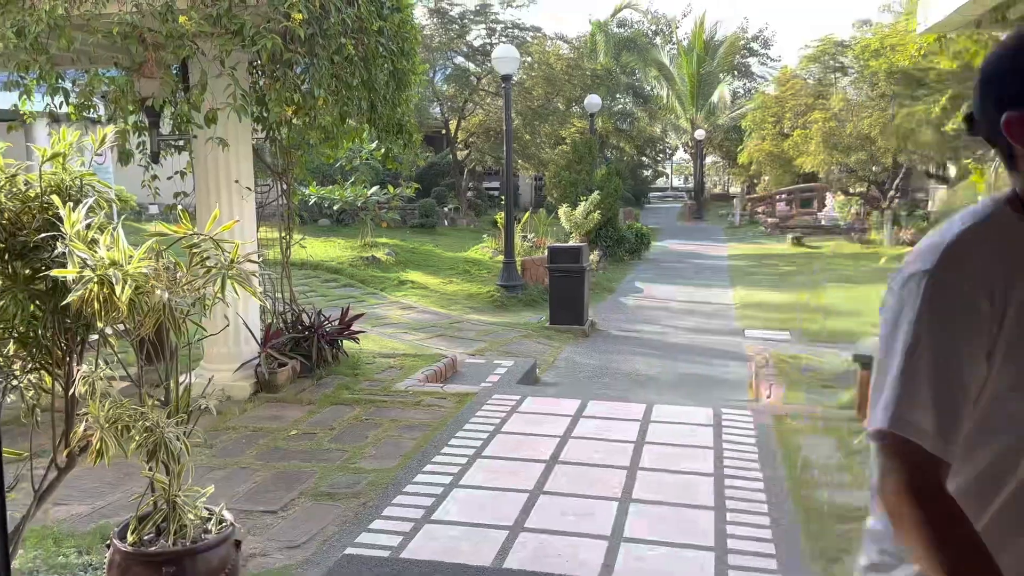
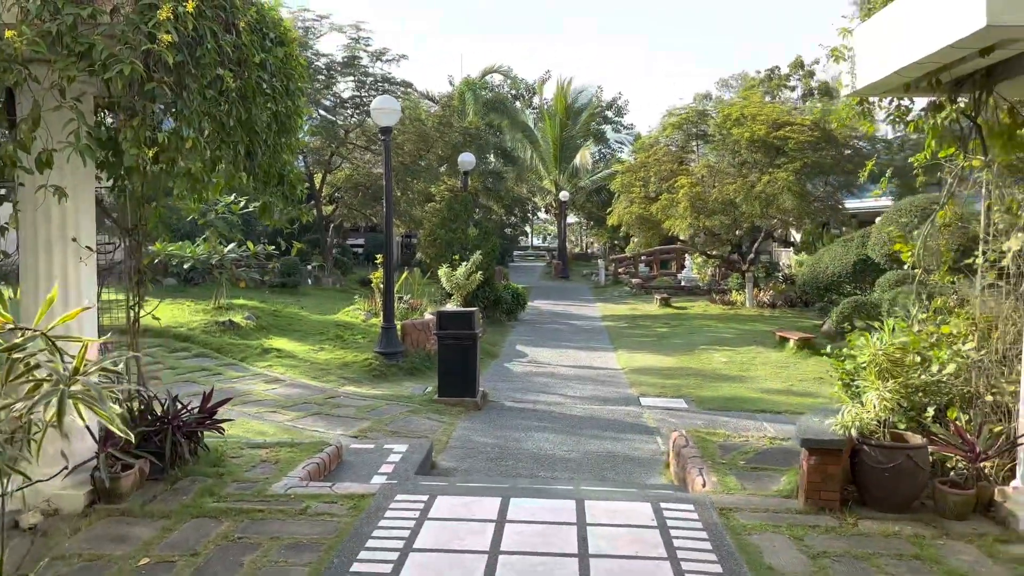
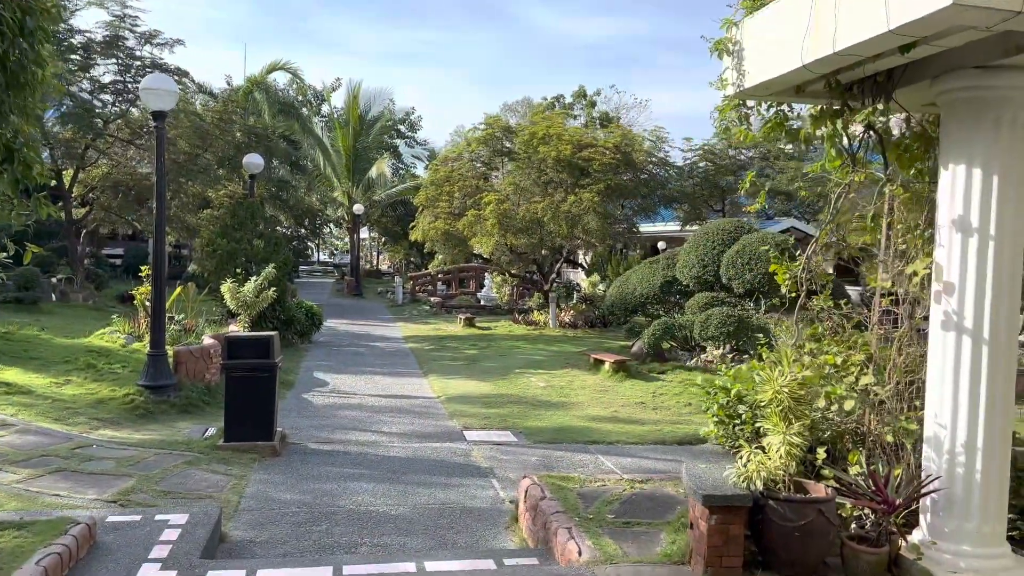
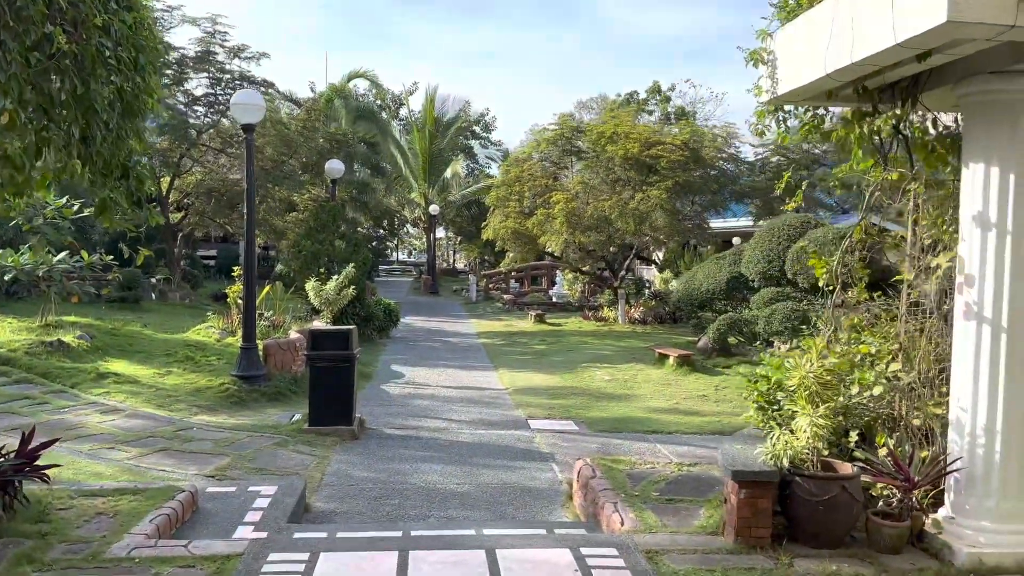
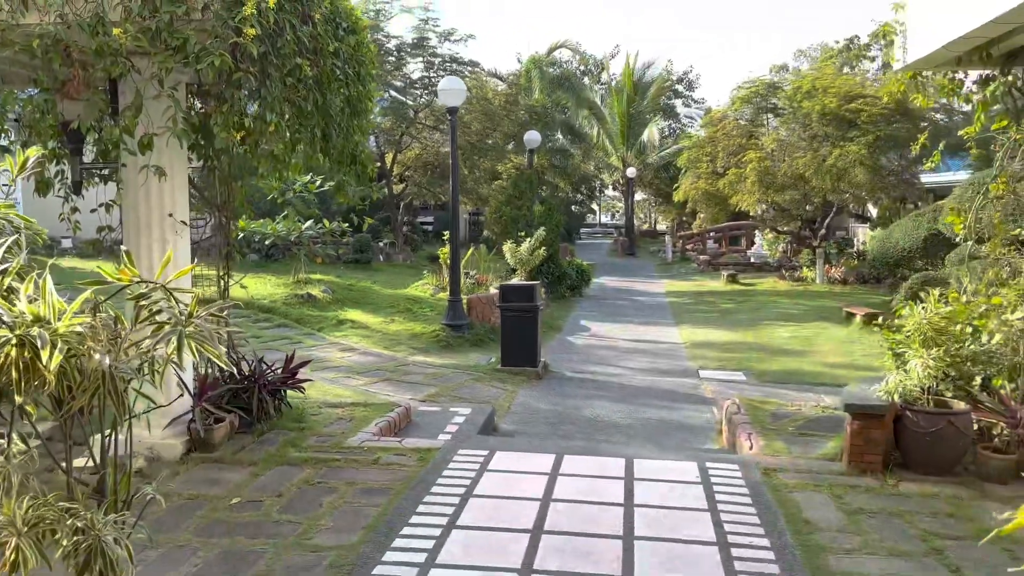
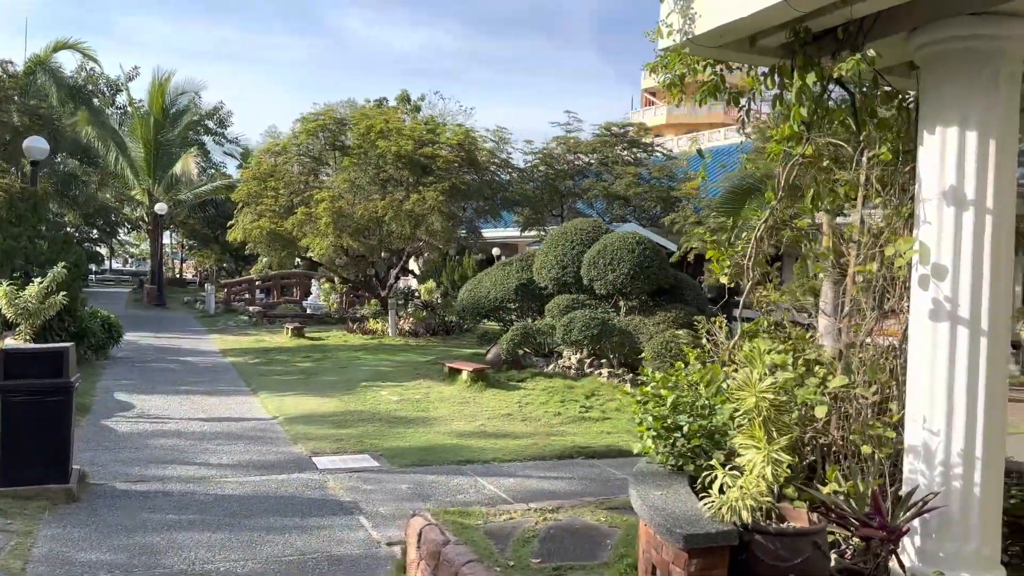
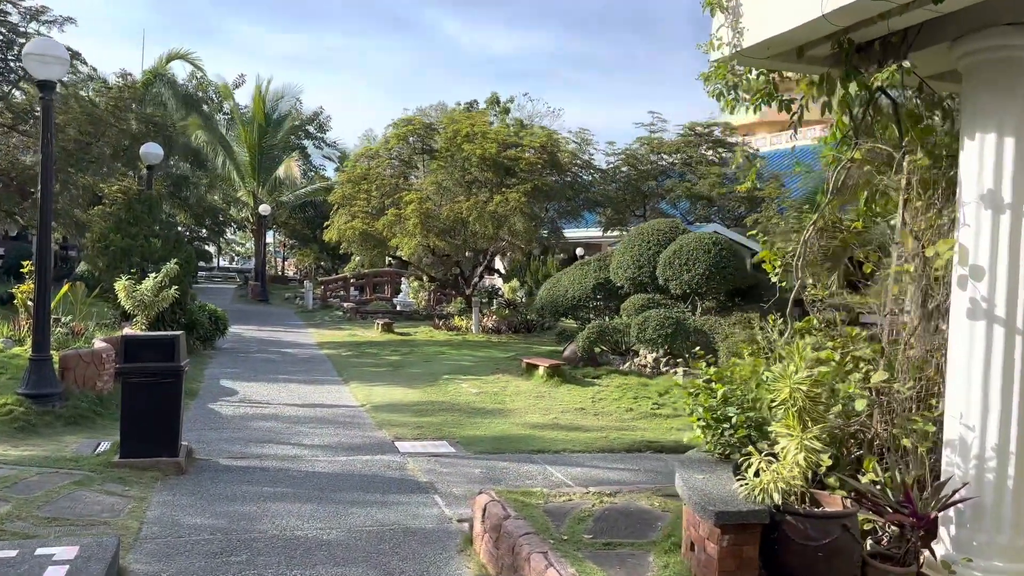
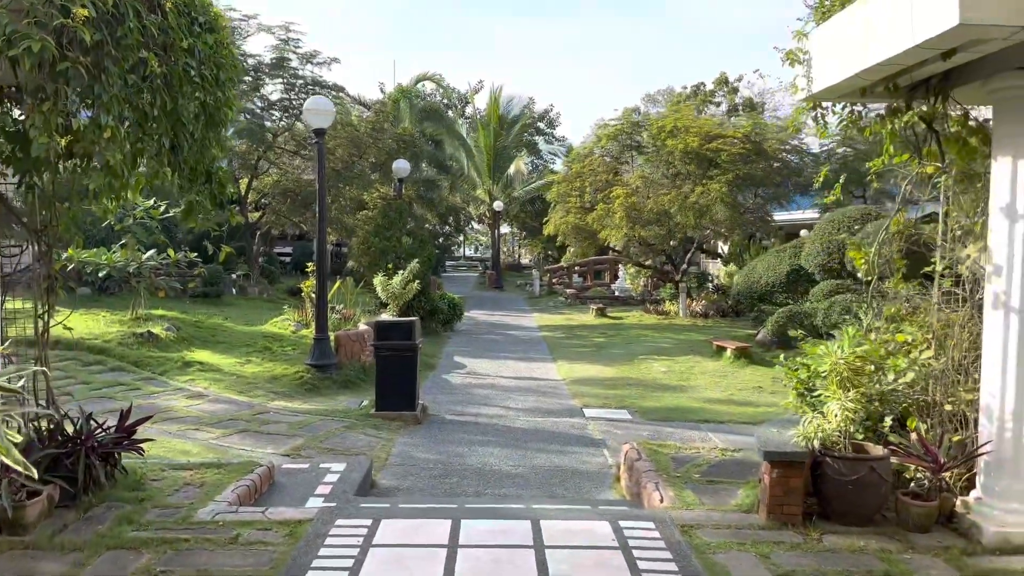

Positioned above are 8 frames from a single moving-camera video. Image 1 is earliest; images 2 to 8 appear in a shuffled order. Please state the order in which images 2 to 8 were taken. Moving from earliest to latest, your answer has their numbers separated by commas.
5, 2, 8, 4, 3, 7, 6
